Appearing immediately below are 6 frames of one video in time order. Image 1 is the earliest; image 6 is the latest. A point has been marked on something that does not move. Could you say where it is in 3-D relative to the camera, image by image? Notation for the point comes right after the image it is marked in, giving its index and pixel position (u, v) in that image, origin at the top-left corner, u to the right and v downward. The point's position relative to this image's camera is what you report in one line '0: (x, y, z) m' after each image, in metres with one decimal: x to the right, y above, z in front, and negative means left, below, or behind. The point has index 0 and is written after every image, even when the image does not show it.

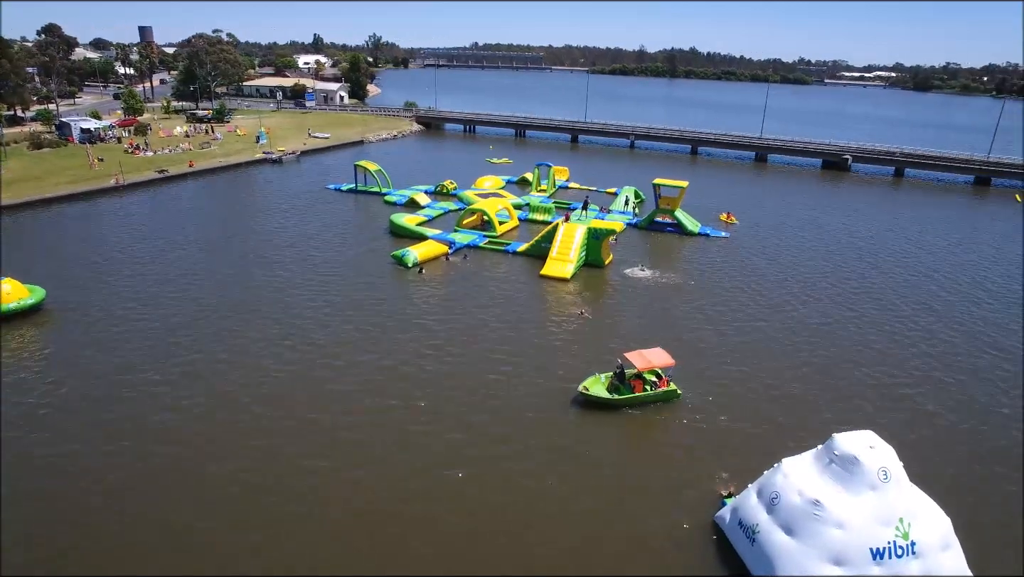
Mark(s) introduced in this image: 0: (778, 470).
0: (+7.4, -4.8, +16.7) m
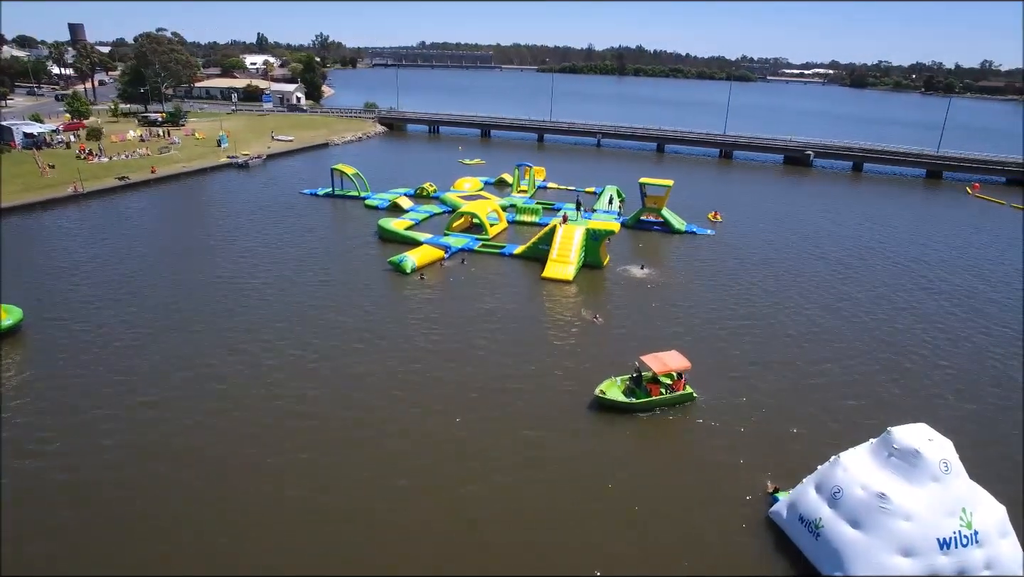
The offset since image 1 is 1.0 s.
0: (+9.0, -4.8, +16.9) m
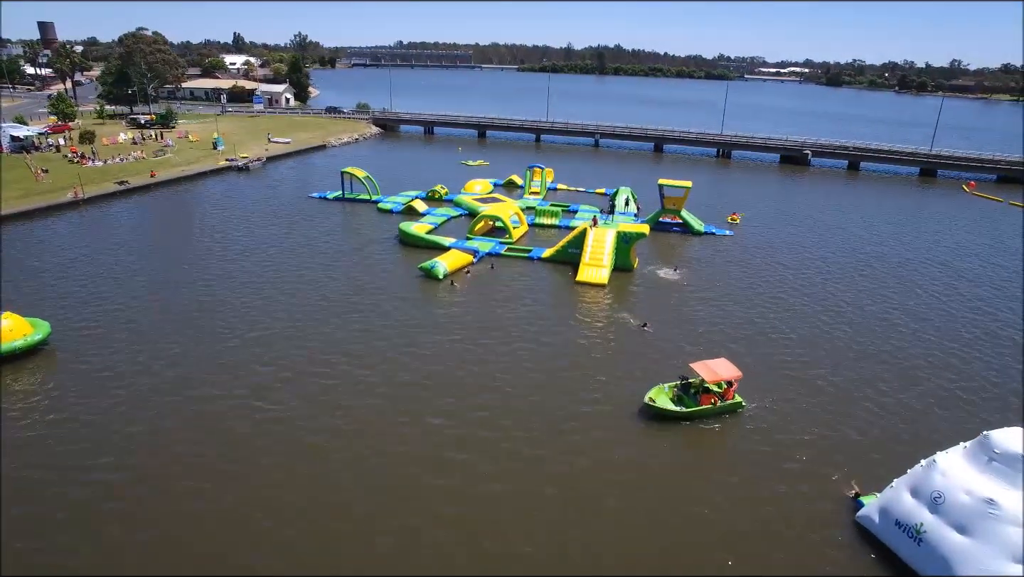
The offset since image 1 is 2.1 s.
0: (+11.5, -4.9, +16.9) m
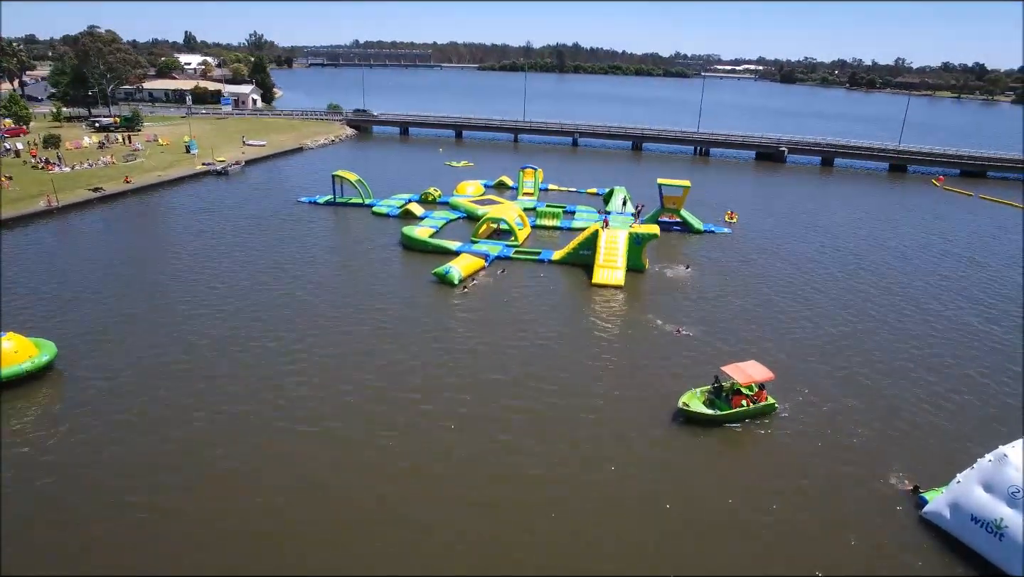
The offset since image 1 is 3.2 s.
0: (+13.4, -4.9, +17.2) m
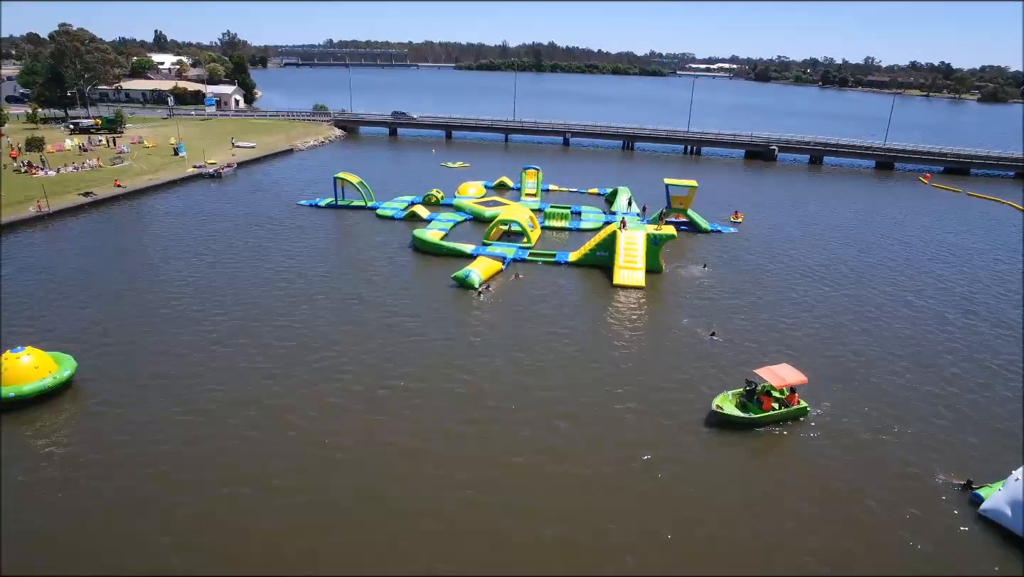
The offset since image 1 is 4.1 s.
0: (+15.2, -4.8, +17.4) m
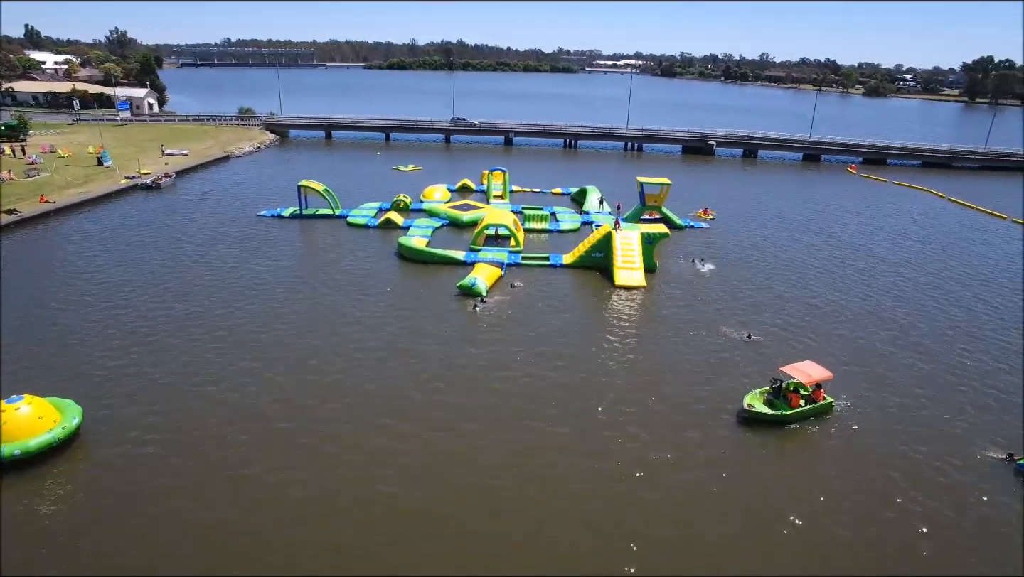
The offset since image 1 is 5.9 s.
0: (+17.7, -4.4, +18.9) m
